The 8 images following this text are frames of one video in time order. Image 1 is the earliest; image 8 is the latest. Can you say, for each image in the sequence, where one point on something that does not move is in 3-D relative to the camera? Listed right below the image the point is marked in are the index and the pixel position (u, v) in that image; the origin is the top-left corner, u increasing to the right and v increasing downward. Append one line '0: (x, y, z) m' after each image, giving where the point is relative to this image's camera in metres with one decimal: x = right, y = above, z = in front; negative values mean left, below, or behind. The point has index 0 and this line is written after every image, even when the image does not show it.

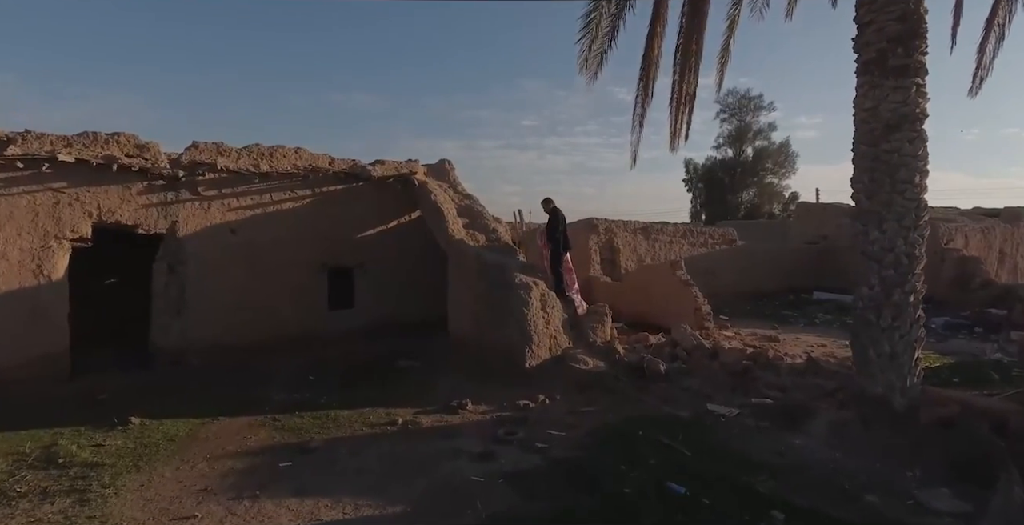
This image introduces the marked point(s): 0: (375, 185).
0: (-2.2, +1.3, +8.0) m
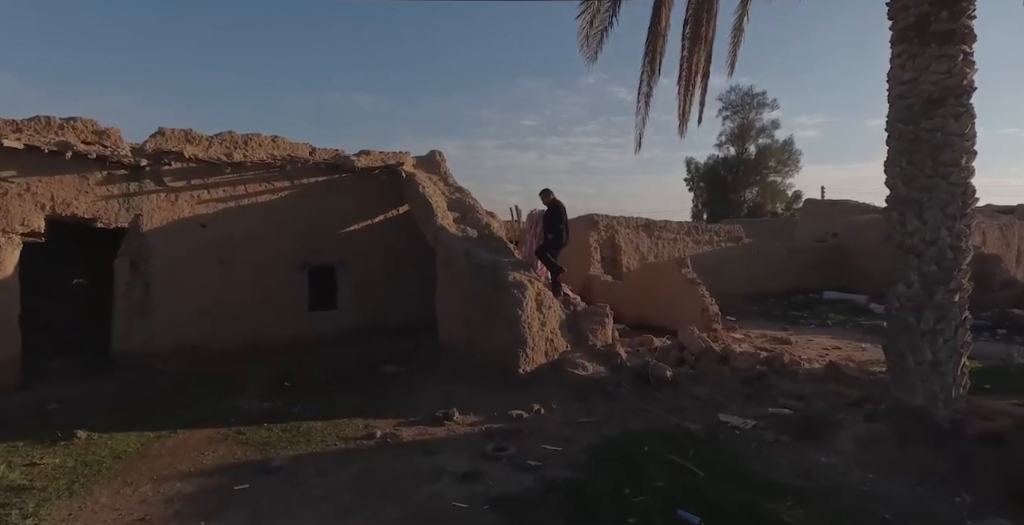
0: (-2.3, +1.3, +7.4) m
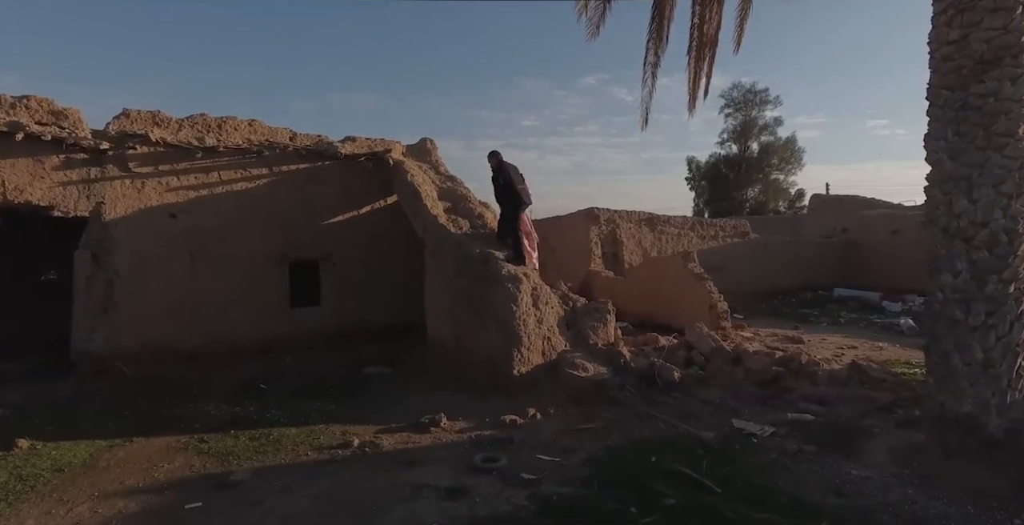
0: (-2.3, +1.4, +7.0) m
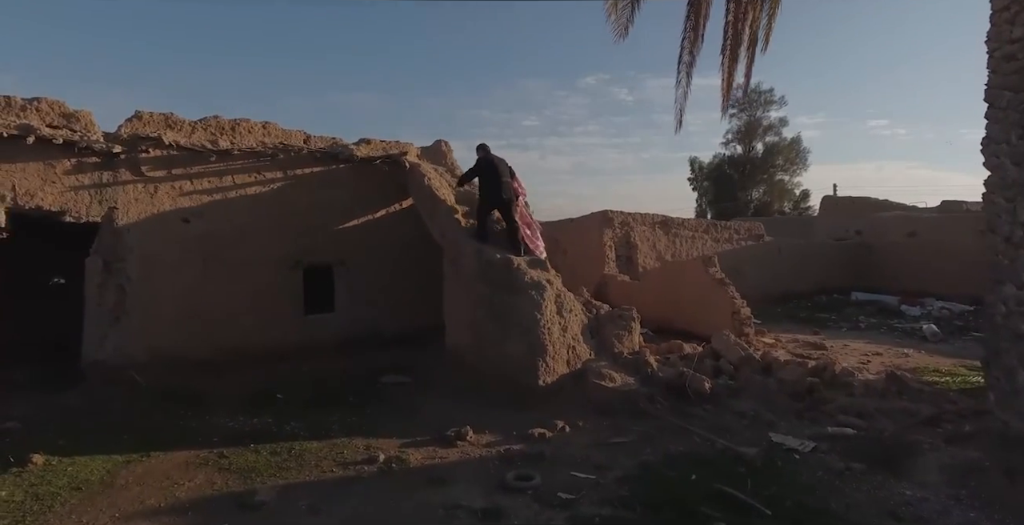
0: (-2.1, +1.3, +6.8) m
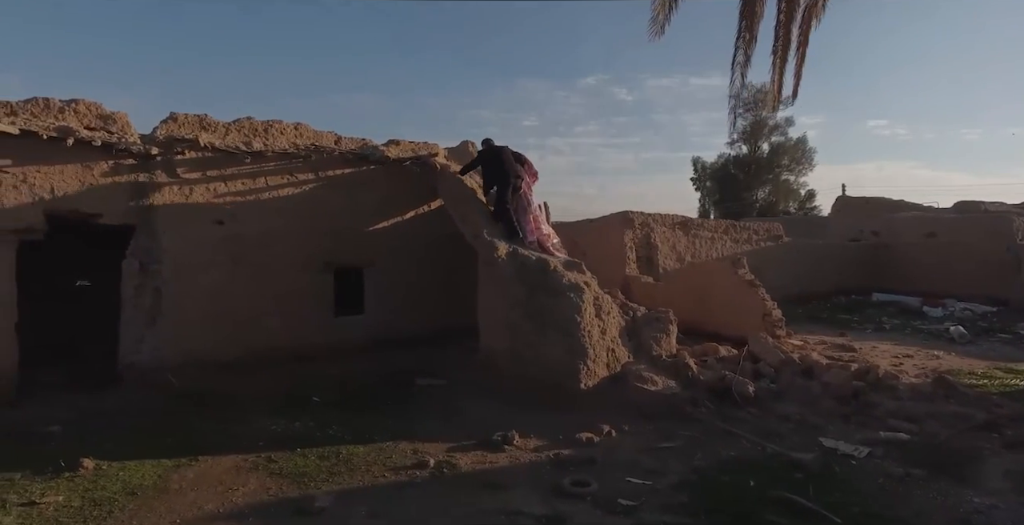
0: (-1.7, +1.3, +6.8) m
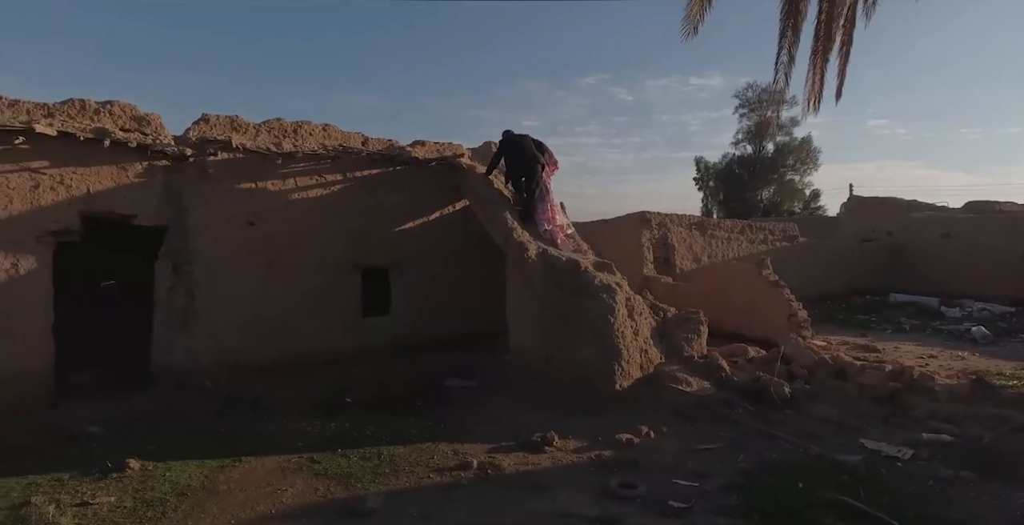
0: (-1.3, +1.3, +6.8) m
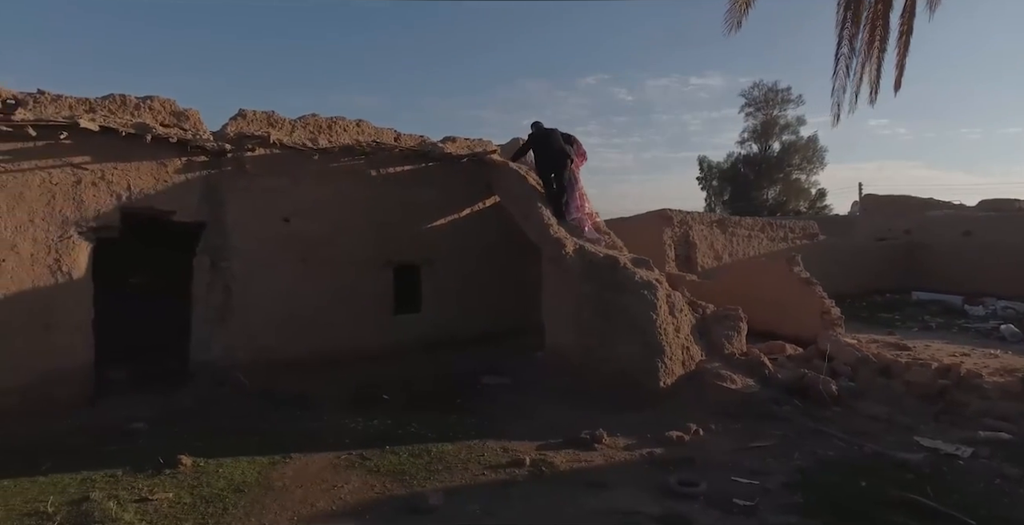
0: (-0.9, +1.3, +6.7) m
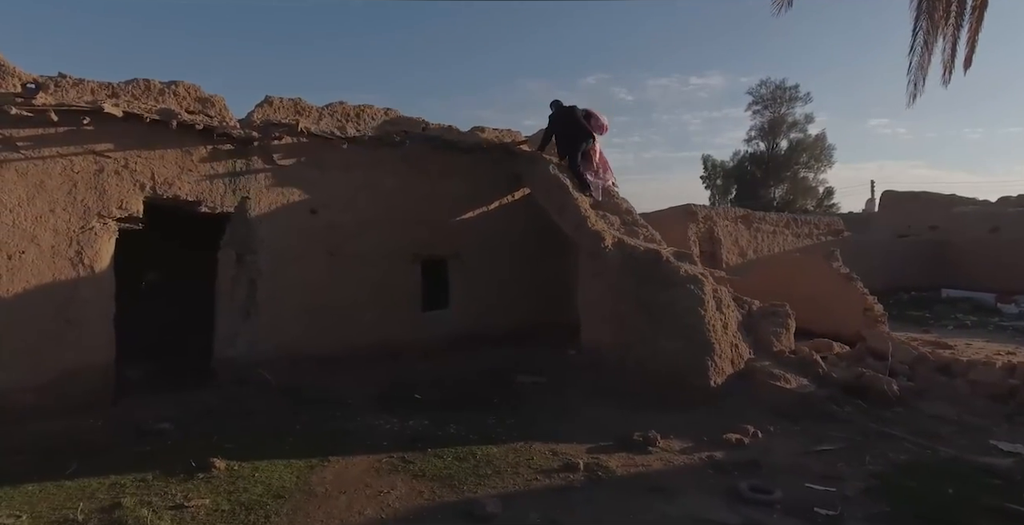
0: (-0.5, +1.4, +6.5) m
